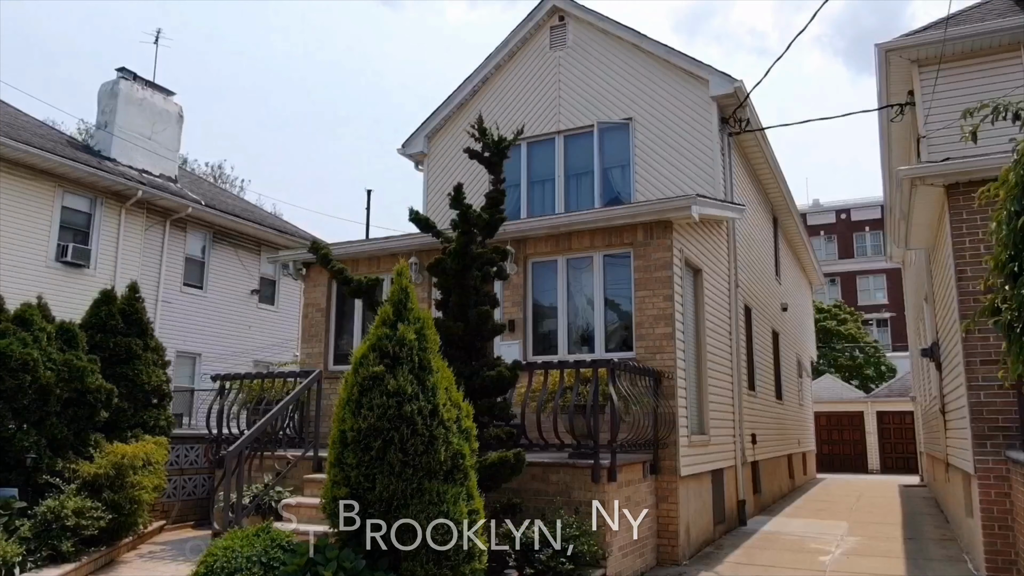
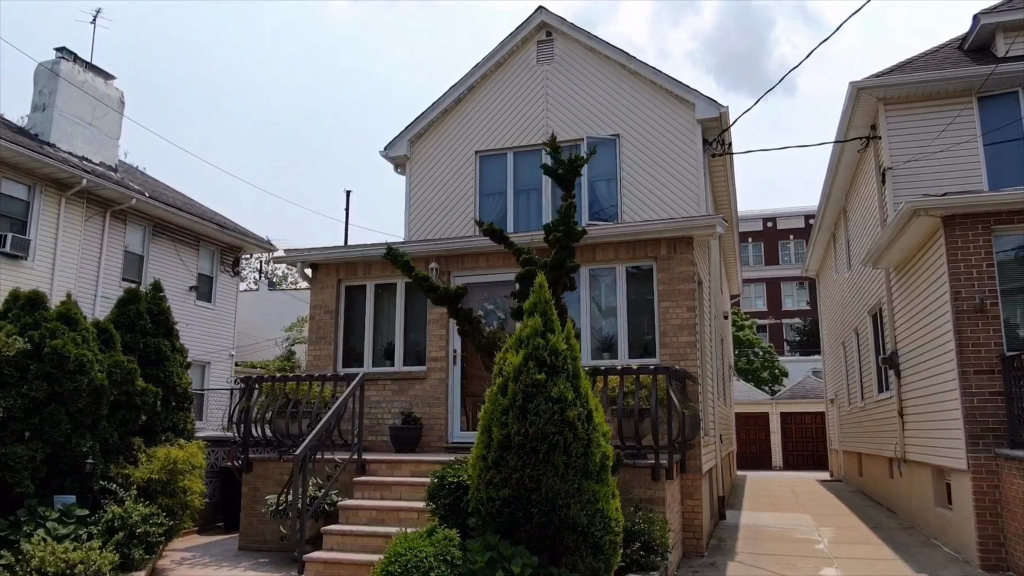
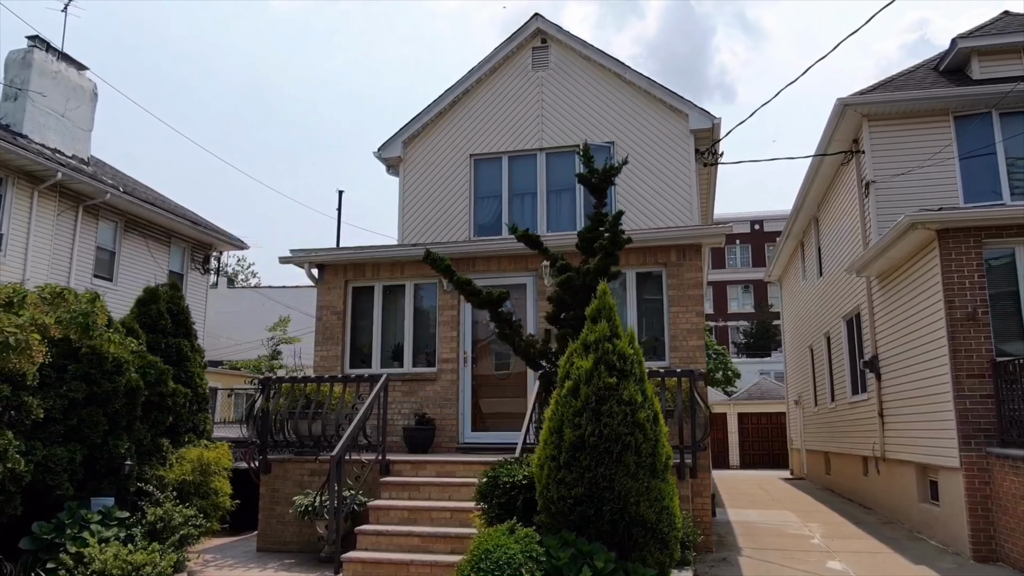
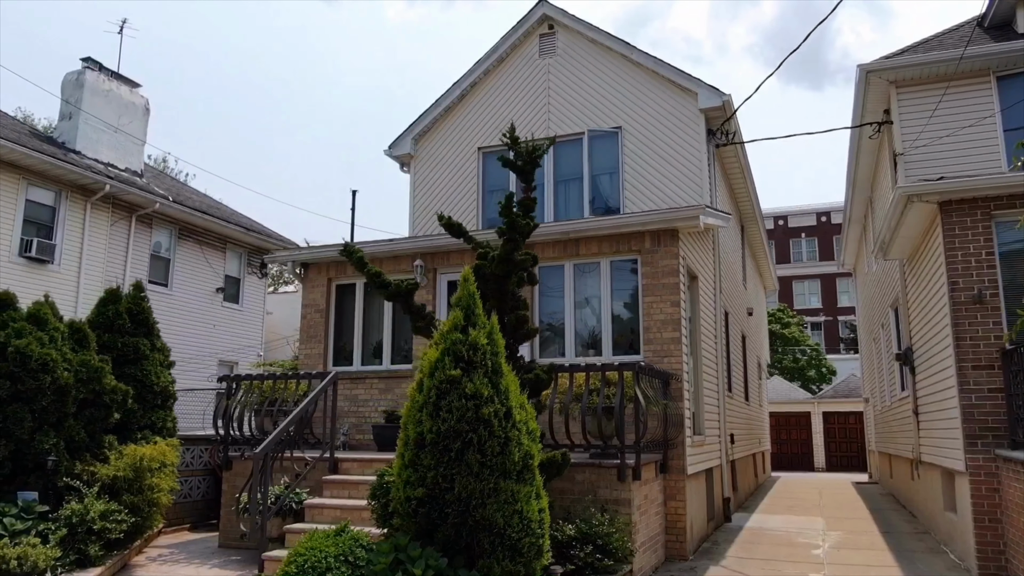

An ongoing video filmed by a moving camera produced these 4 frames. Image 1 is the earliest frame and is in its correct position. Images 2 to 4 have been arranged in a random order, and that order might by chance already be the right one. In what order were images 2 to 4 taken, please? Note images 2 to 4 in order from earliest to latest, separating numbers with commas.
4, 2, 3
